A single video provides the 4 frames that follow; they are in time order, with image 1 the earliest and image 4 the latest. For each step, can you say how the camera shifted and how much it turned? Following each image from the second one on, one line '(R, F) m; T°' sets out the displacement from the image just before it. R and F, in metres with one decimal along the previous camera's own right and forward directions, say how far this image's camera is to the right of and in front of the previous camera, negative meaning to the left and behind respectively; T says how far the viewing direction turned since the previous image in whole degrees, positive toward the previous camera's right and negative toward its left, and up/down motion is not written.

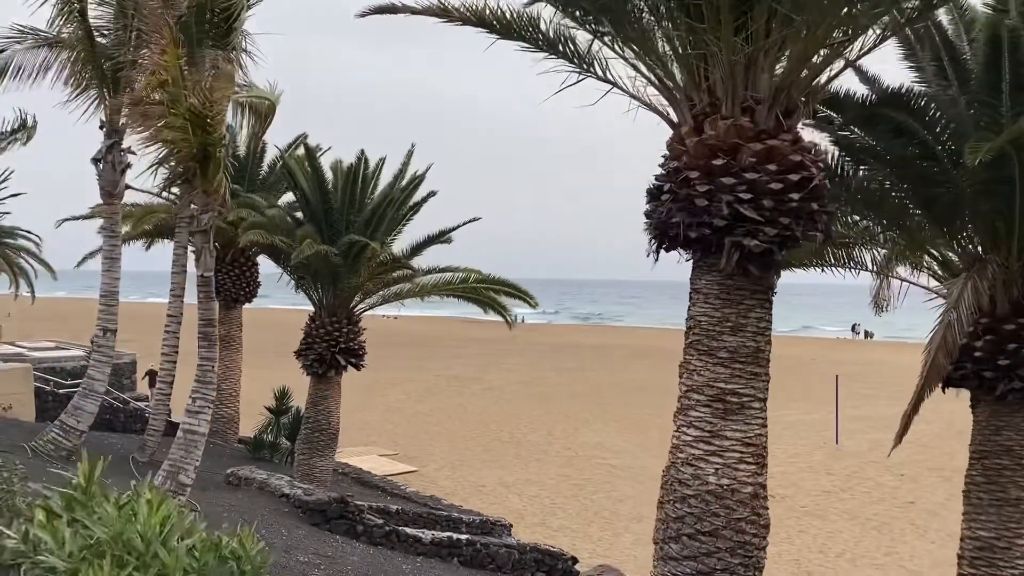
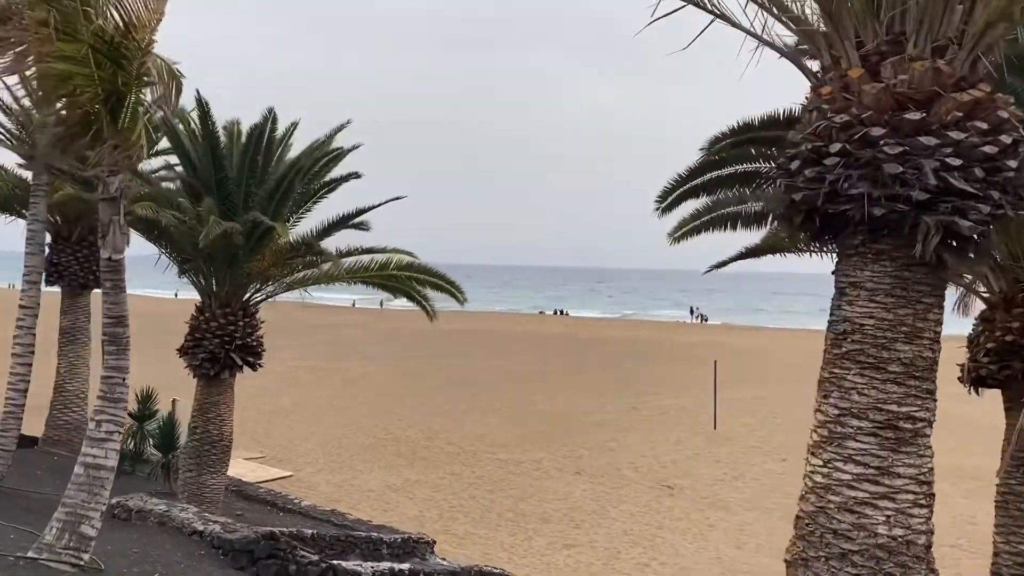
(-0.9, +1.1) m; +11°
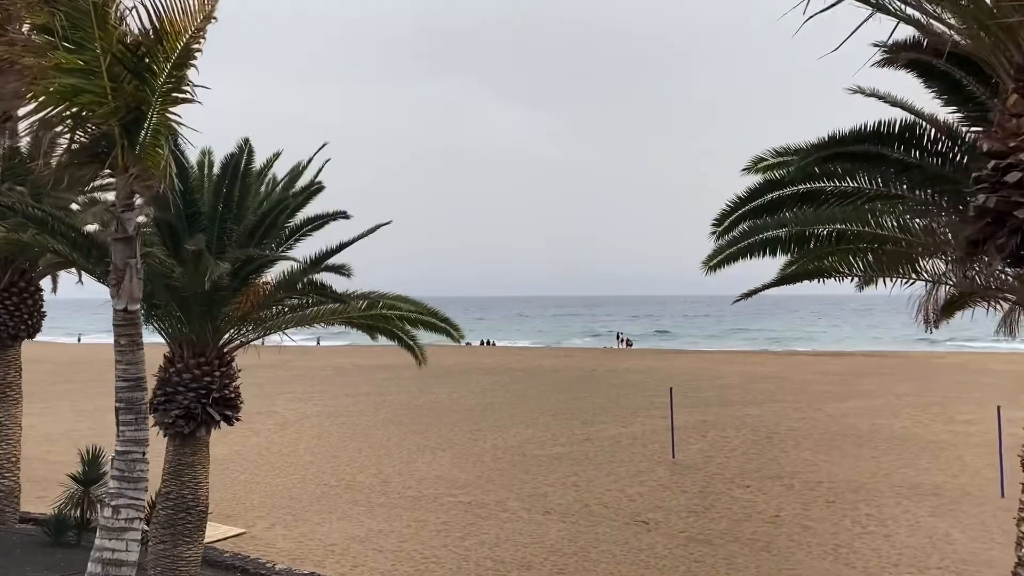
(-0.8, +0.5) m; +5°
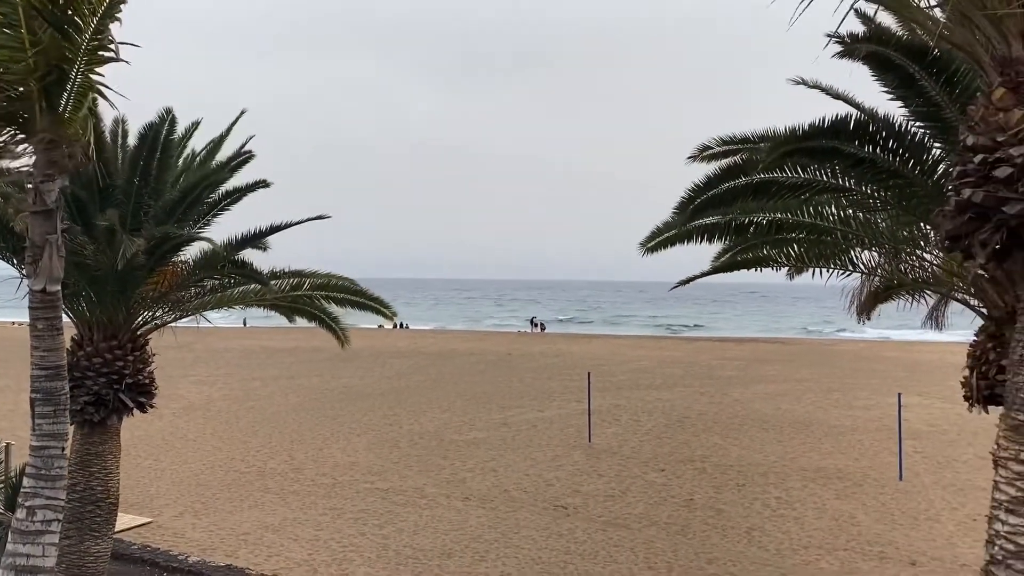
(-0.2, +0.1) m; +6°
